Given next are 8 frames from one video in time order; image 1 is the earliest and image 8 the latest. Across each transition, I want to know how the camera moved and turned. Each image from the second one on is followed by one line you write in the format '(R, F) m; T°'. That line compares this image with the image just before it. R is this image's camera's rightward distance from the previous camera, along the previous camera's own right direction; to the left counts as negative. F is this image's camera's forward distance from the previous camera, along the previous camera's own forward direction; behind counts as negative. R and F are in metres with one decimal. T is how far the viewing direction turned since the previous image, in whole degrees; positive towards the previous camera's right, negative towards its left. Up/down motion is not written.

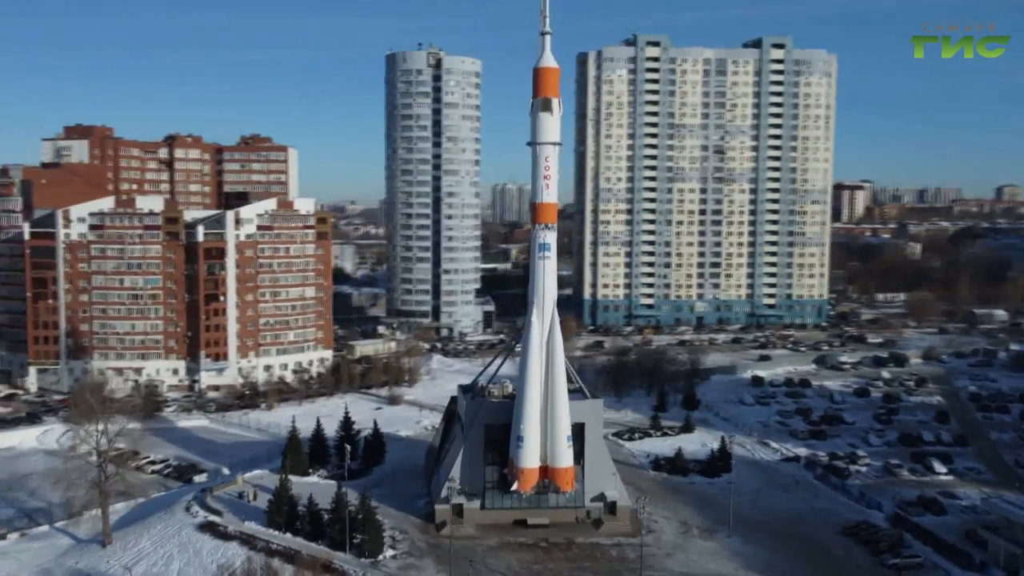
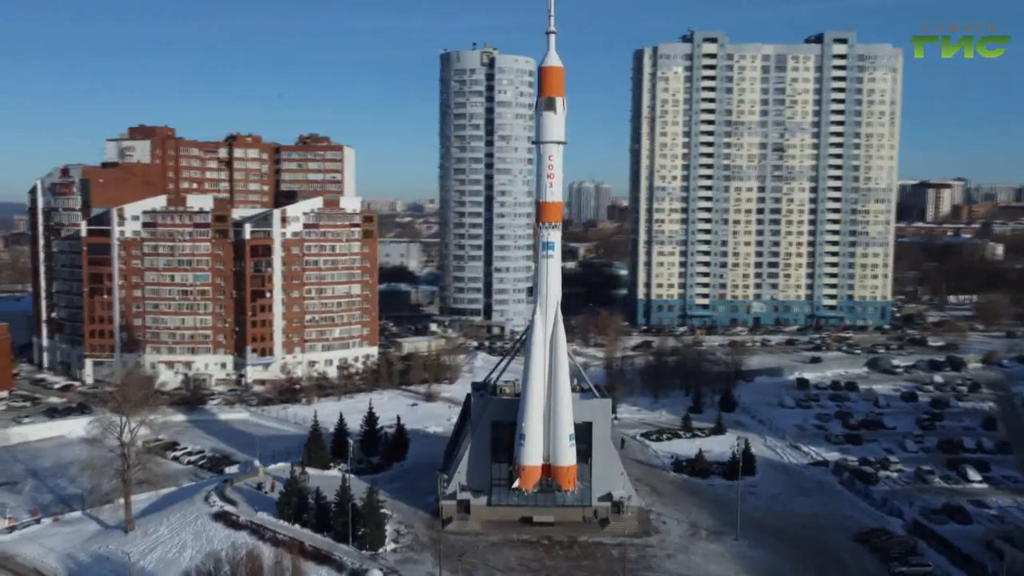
(+1.4, 0.0) m; -5°
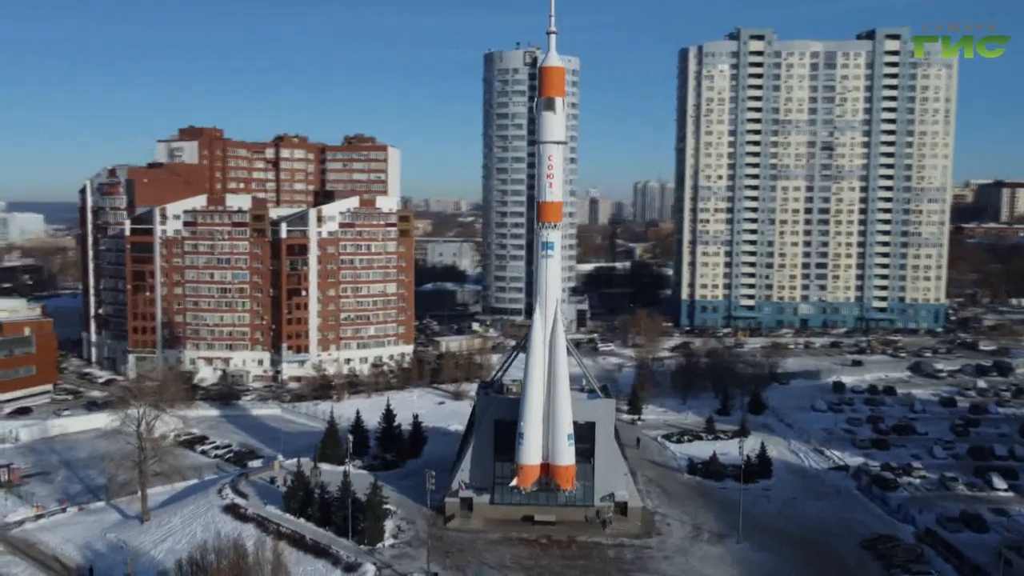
(+1.2, 0.0) m; -4°
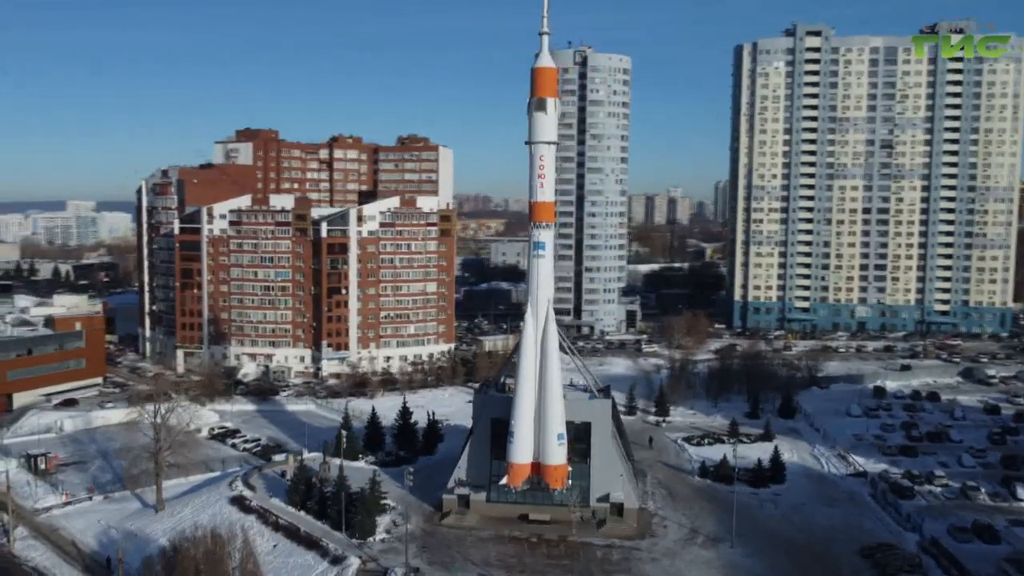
(+1.7, 0.0) m; -5°
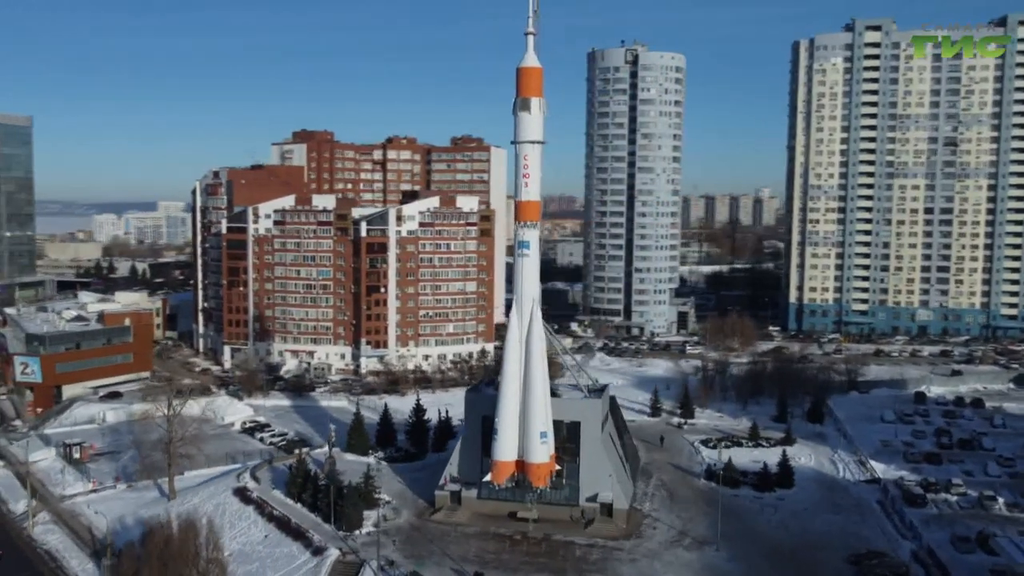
(+1.9, 0.0) m; -5°
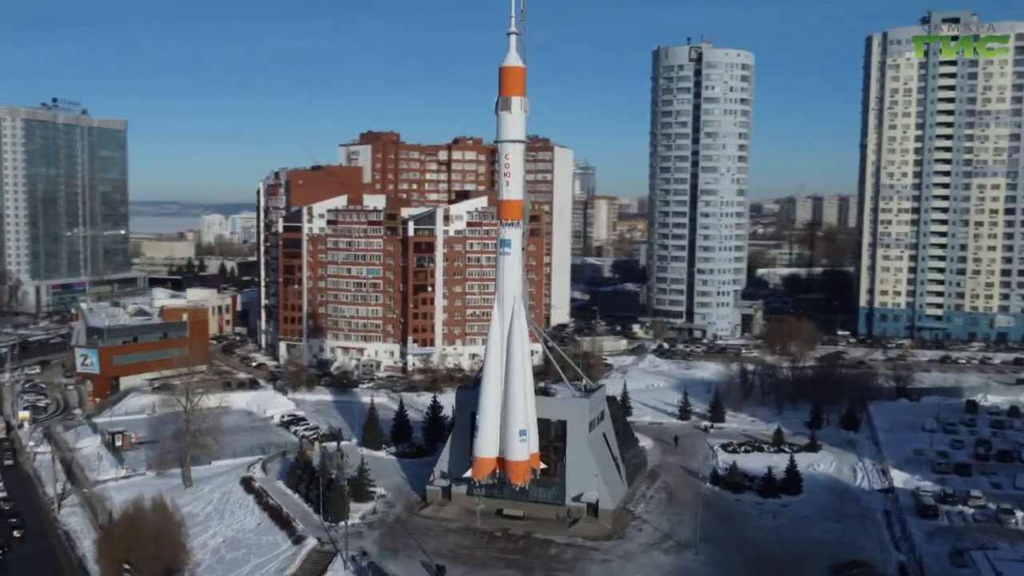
(+2.4, 0.0) m; -6°
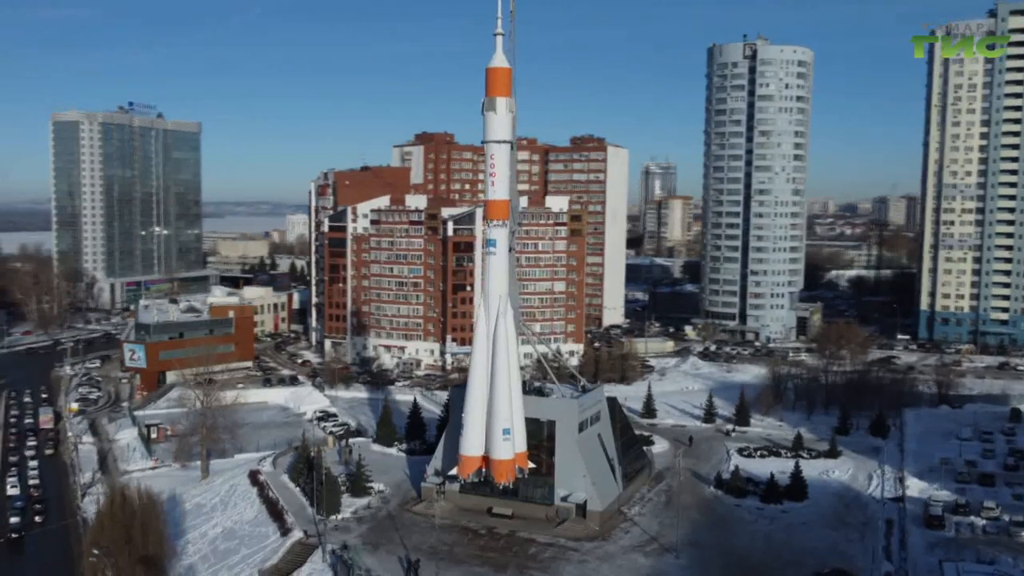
(+2.0, 0.0) m; -5°
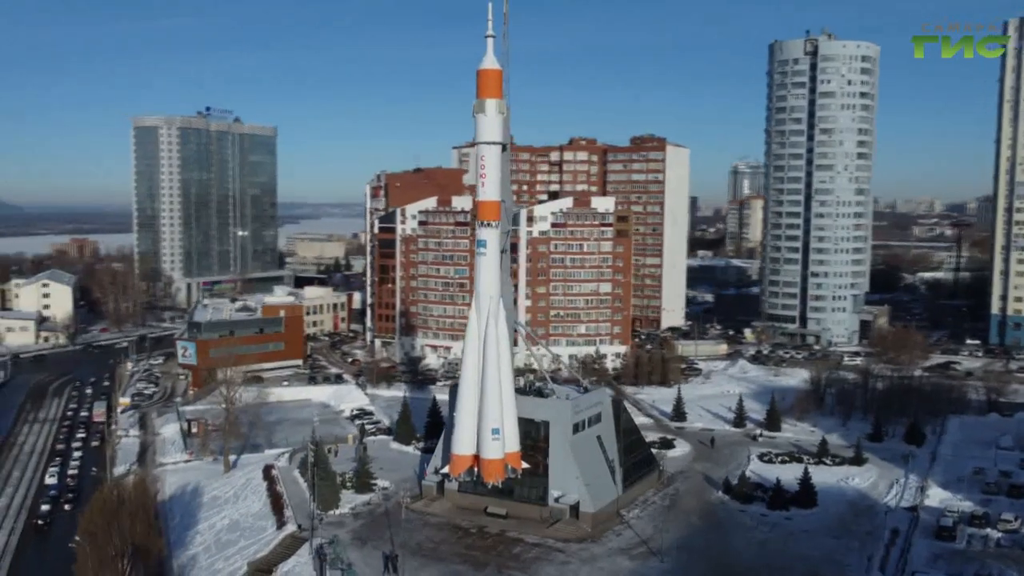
(+2.0, 0.0) m; -5°
